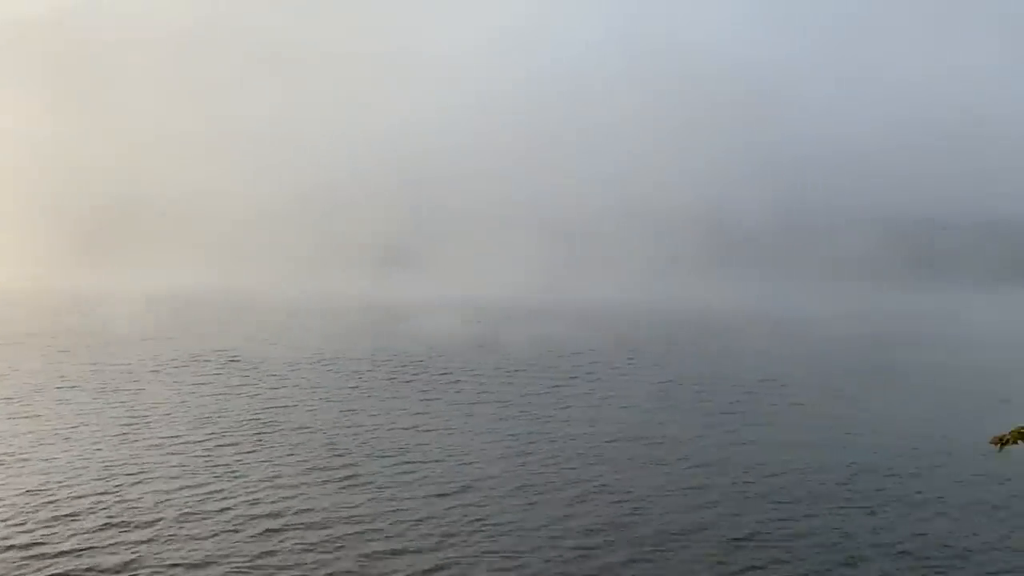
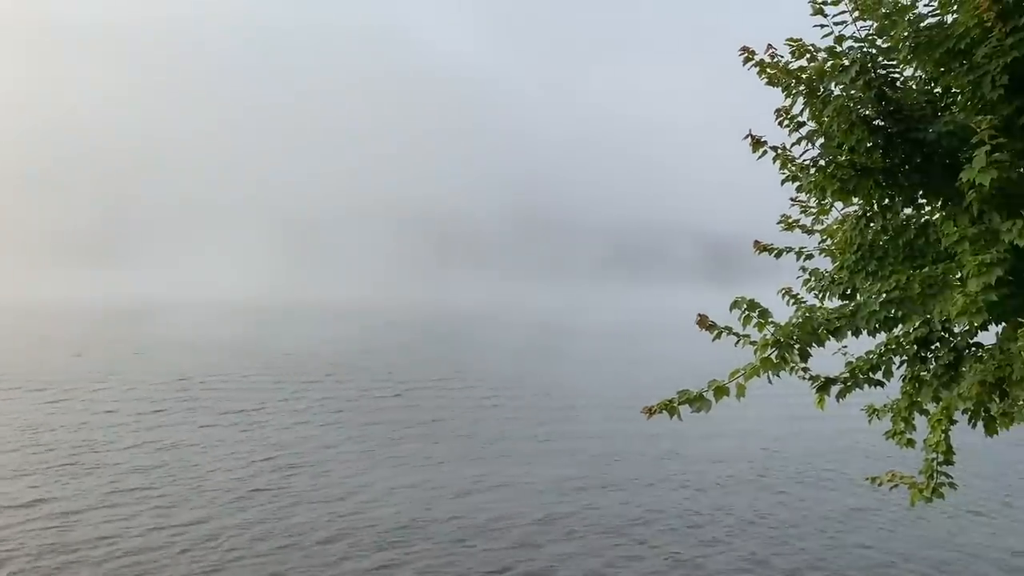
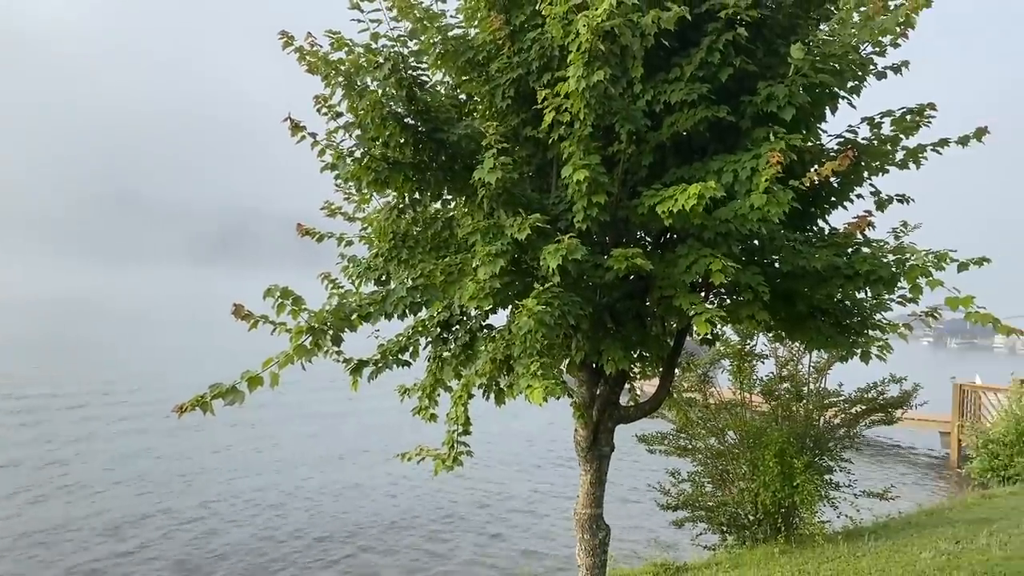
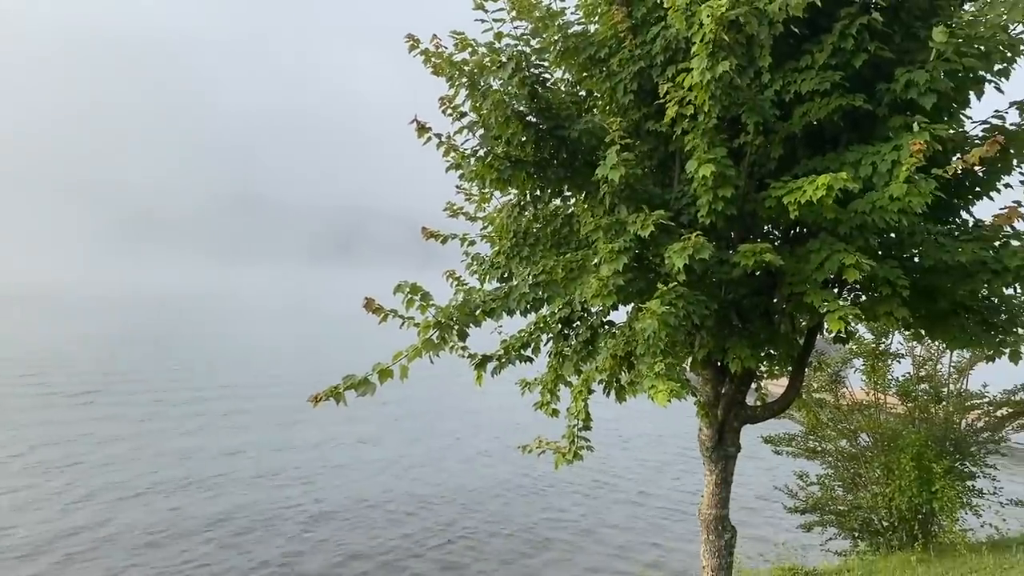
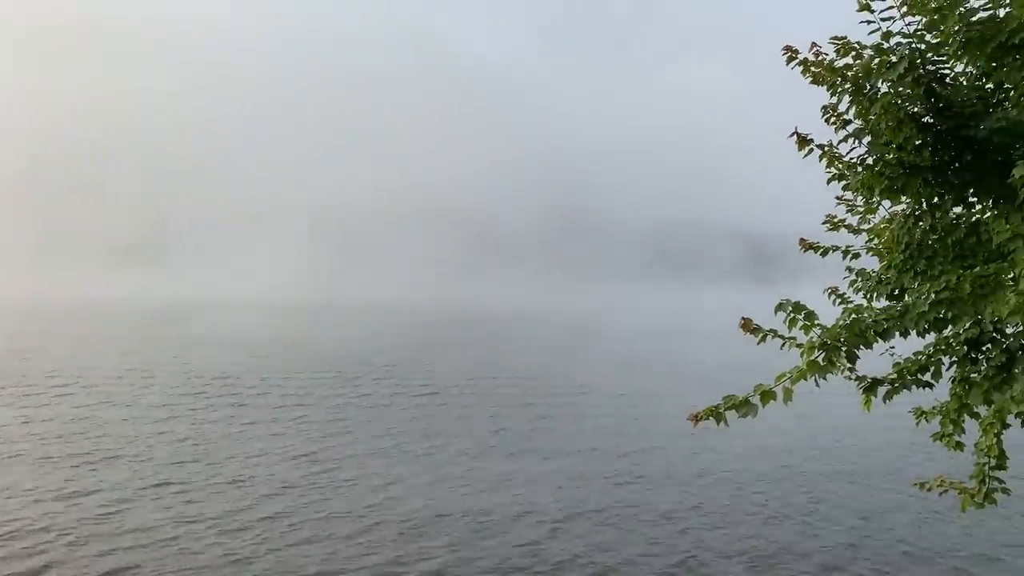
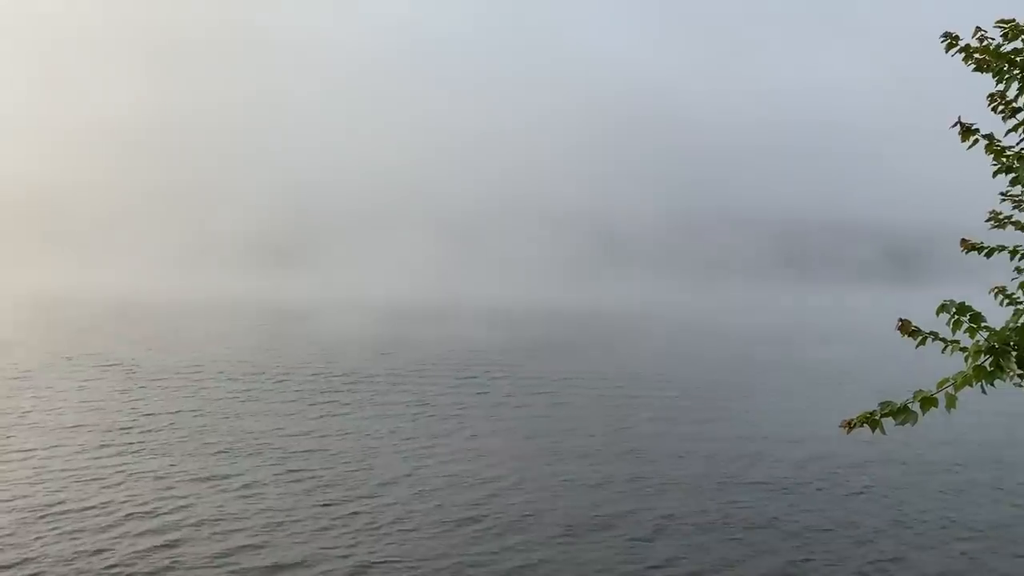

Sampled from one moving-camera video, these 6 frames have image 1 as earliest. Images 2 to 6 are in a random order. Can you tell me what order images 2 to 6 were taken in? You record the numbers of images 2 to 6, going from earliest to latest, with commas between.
6, 5, 2, 4, 3
